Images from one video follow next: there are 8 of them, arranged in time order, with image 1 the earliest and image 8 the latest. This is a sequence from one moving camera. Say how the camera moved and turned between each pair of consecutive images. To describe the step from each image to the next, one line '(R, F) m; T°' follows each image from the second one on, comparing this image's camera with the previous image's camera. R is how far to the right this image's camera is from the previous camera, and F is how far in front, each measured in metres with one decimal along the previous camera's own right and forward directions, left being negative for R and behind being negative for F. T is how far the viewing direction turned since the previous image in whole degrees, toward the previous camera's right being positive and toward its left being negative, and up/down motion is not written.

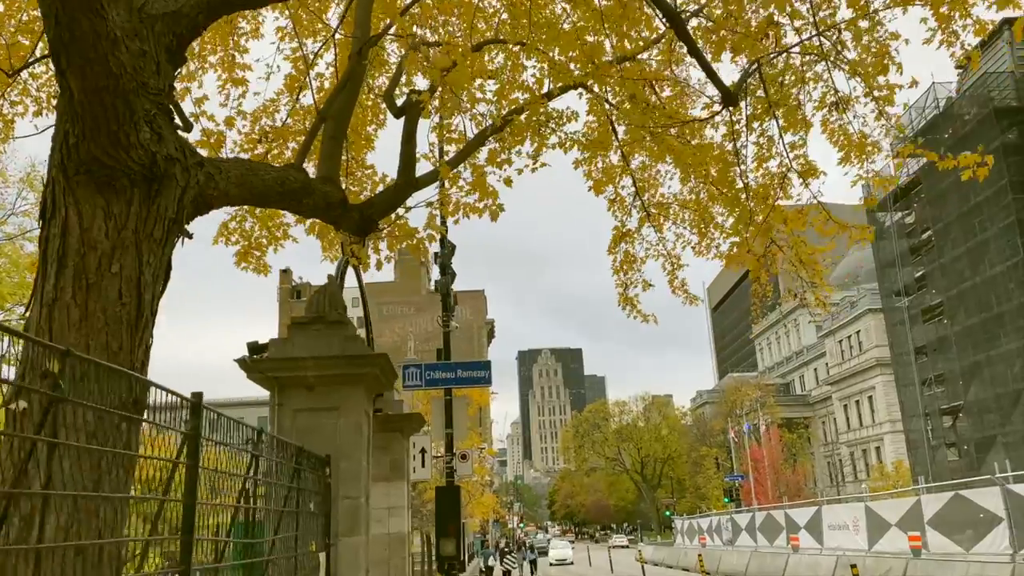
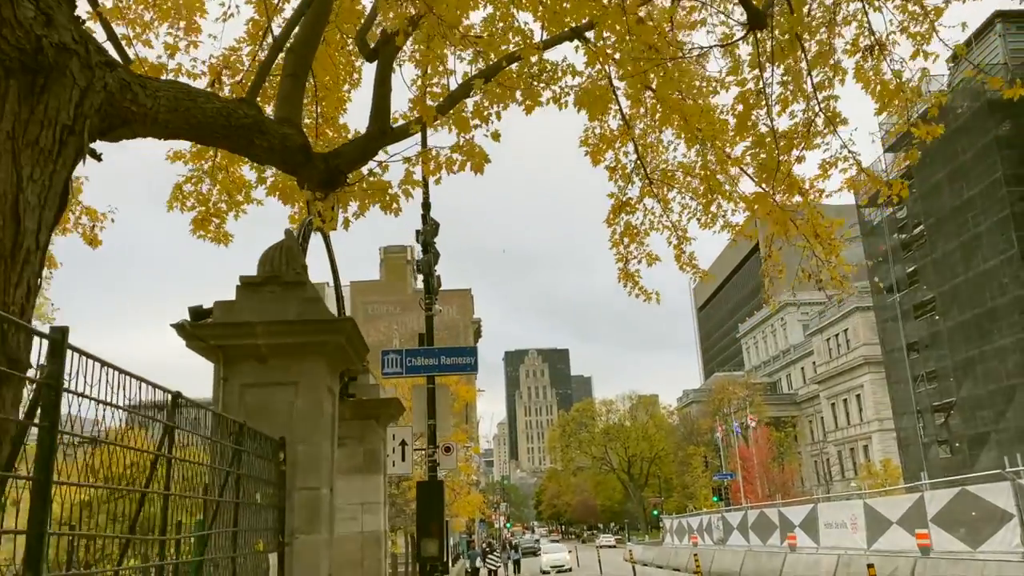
(0.0, +1.1) m; +1°
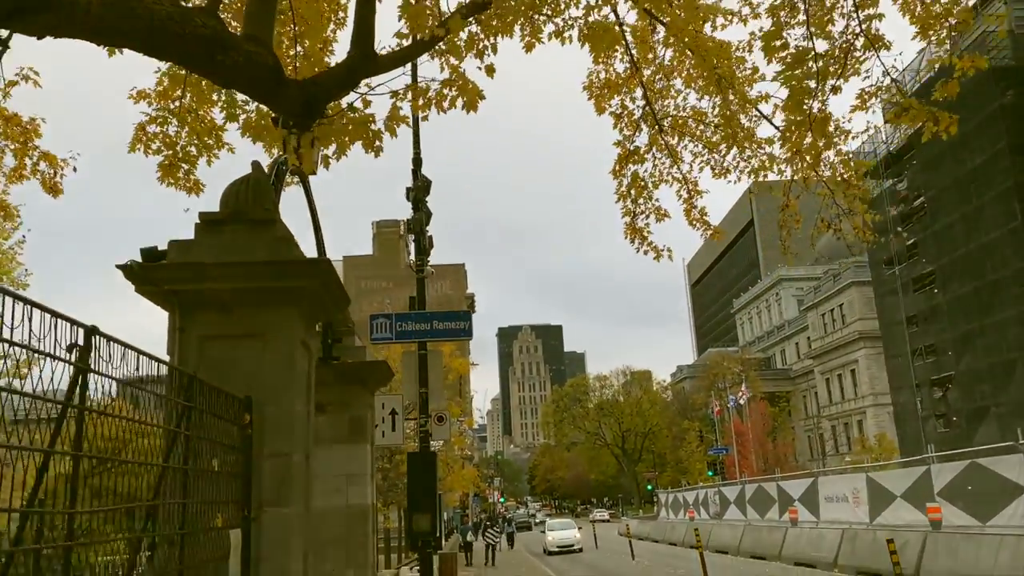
(-0.1, +0.8) m; 0°
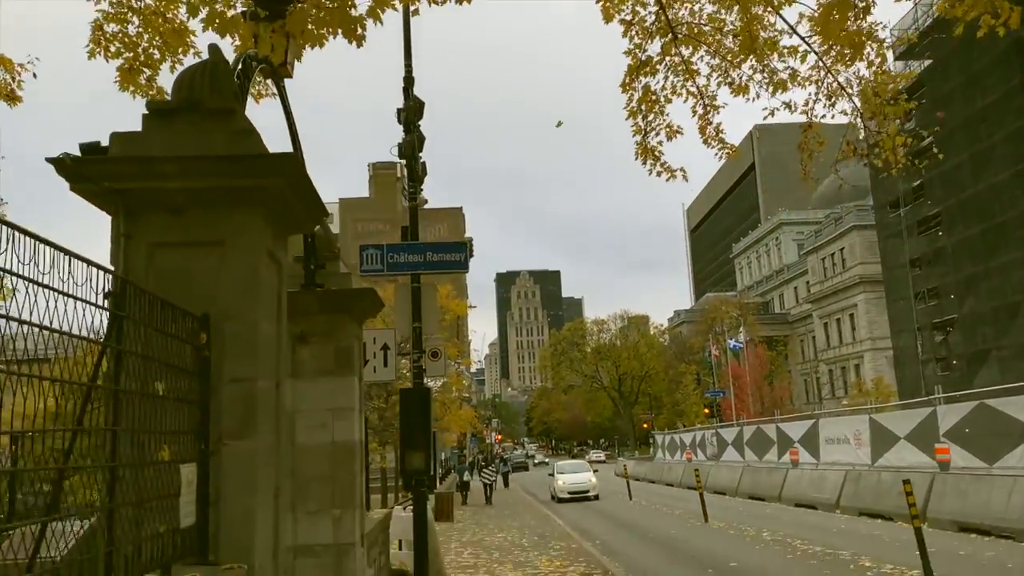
(0.0, +0.8) m; 0°
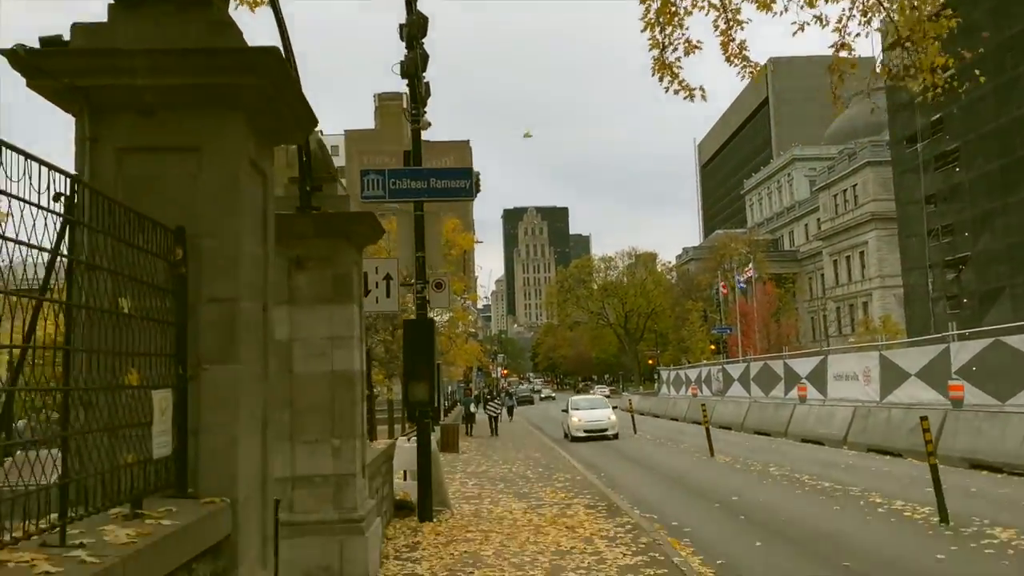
(0.0, +0.4) m; 0°
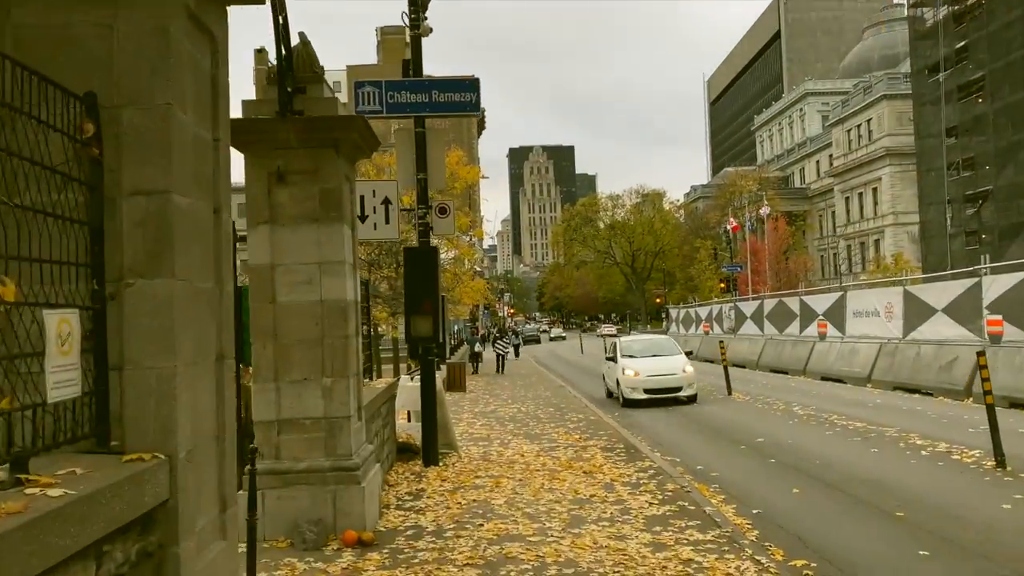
(-0.1, +1.1) m; 0°
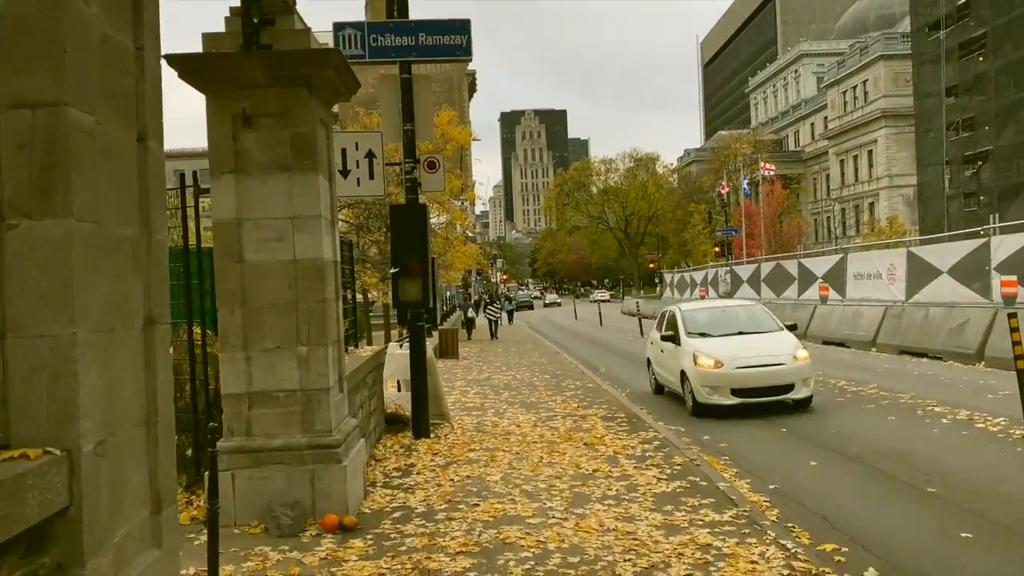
(0.0, +0.7) m; +1°
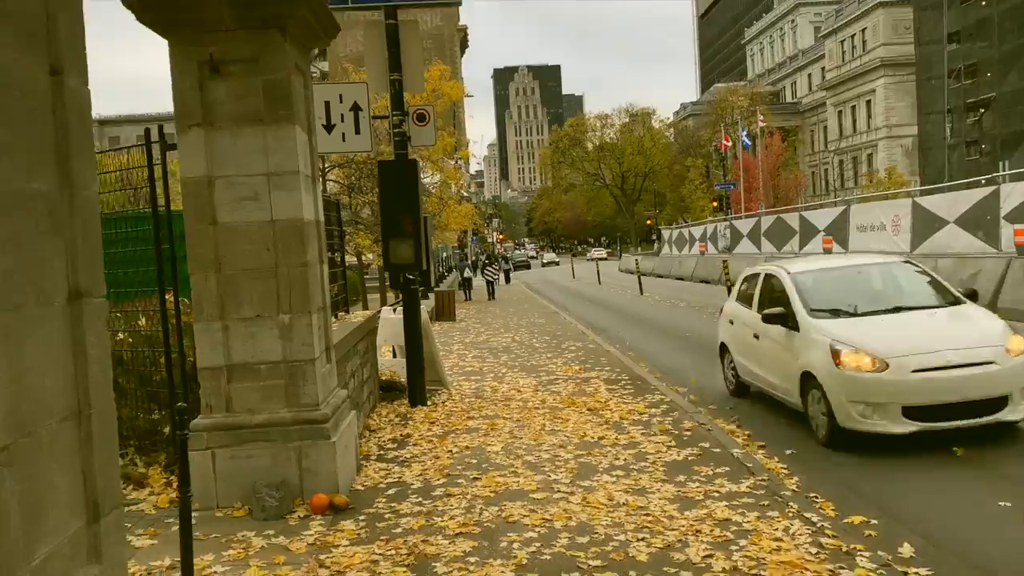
(0.0, +0.5) m; 0°
